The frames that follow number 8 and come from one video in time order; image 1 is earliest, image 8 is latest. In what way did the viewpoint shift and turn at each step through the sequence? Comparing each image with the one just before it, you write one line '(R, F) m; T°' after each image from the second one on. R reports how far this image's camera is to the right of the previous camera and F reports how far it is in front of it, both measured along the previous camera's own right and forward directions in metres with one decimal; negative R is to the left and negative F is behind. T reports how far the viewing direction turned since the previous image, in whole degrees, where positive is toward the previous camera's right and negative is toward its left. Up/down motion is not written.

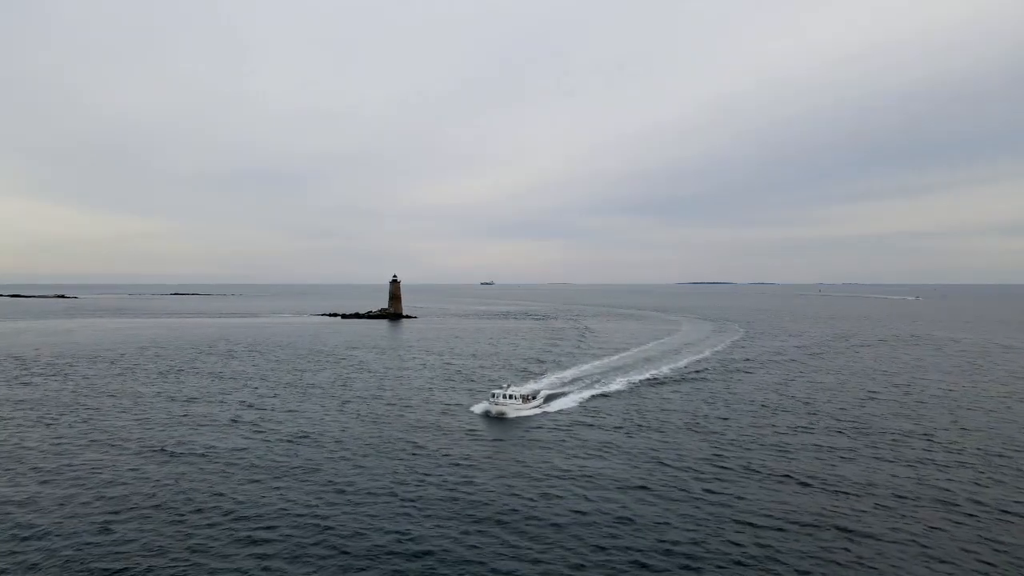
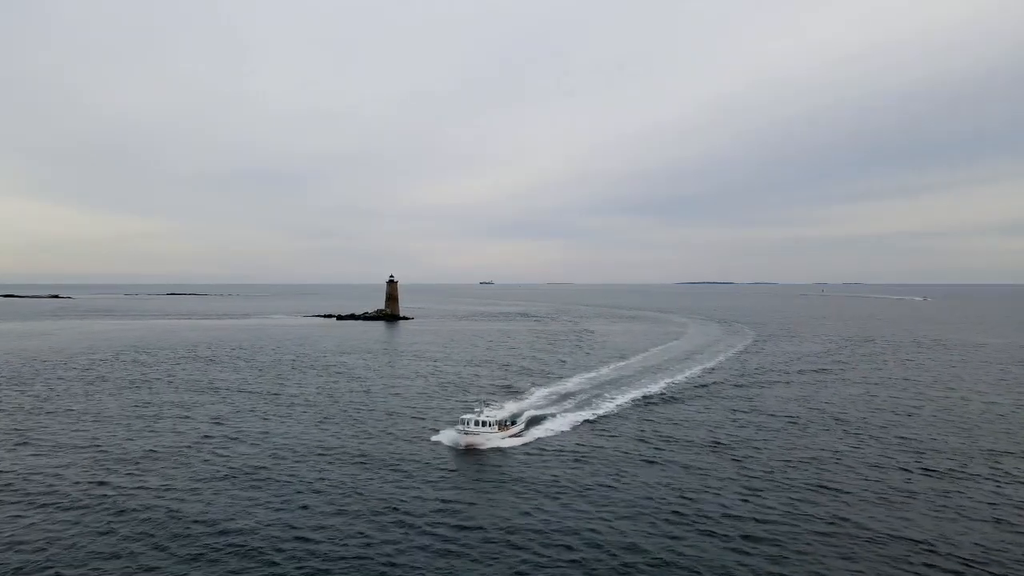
(0.0, +4.0) m; 0°
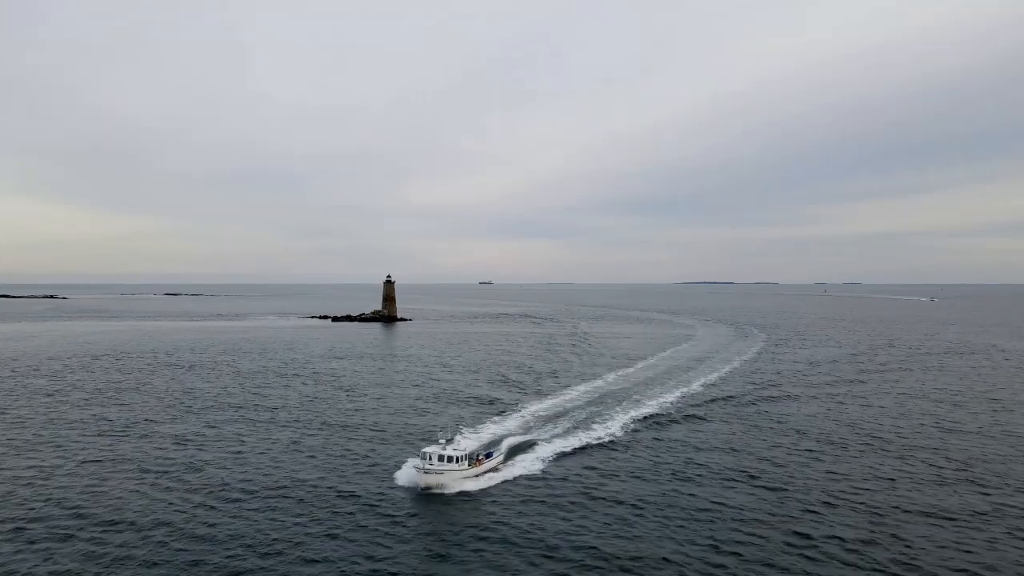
(-0.1, +3.8) m; 0°
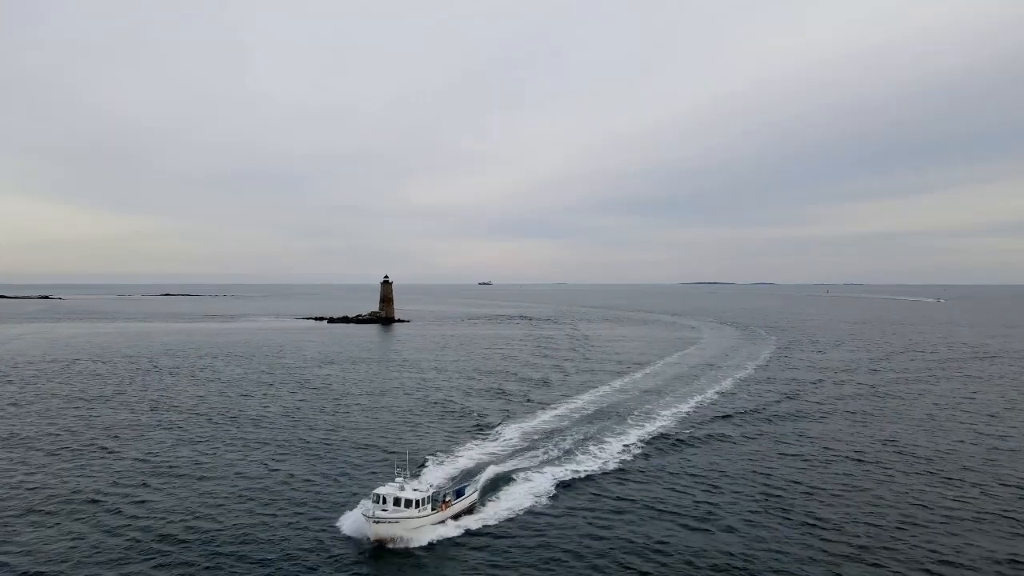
(-0.1, +3.2) m; 0°
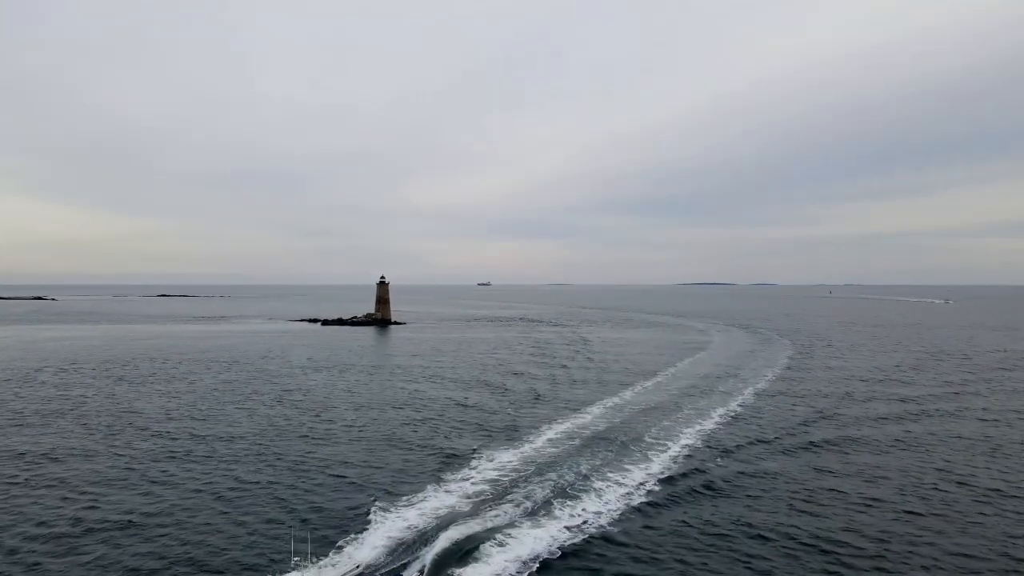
(0.0, +4.4) m; 0°
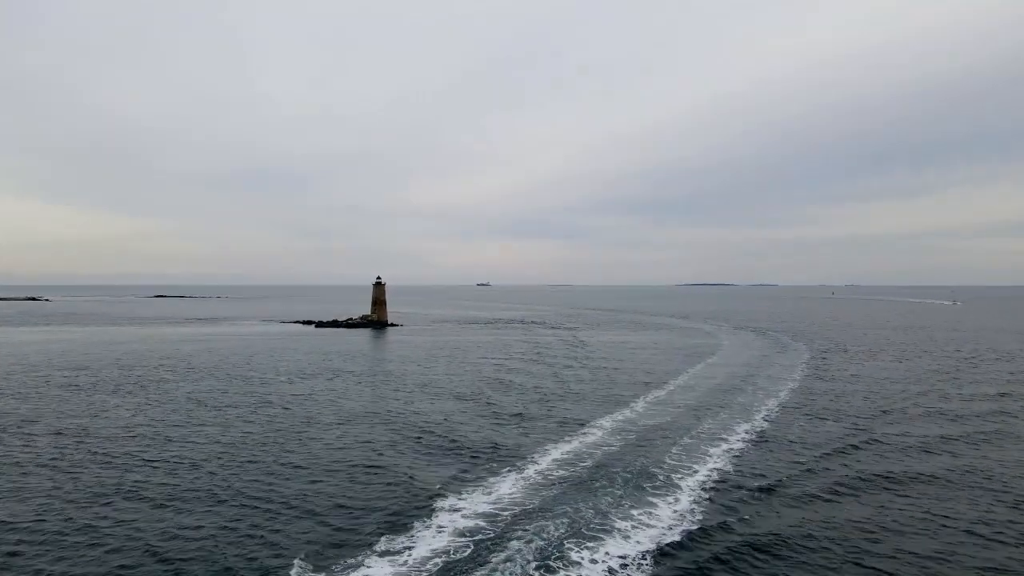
(0.0, +4.1) m; 0°
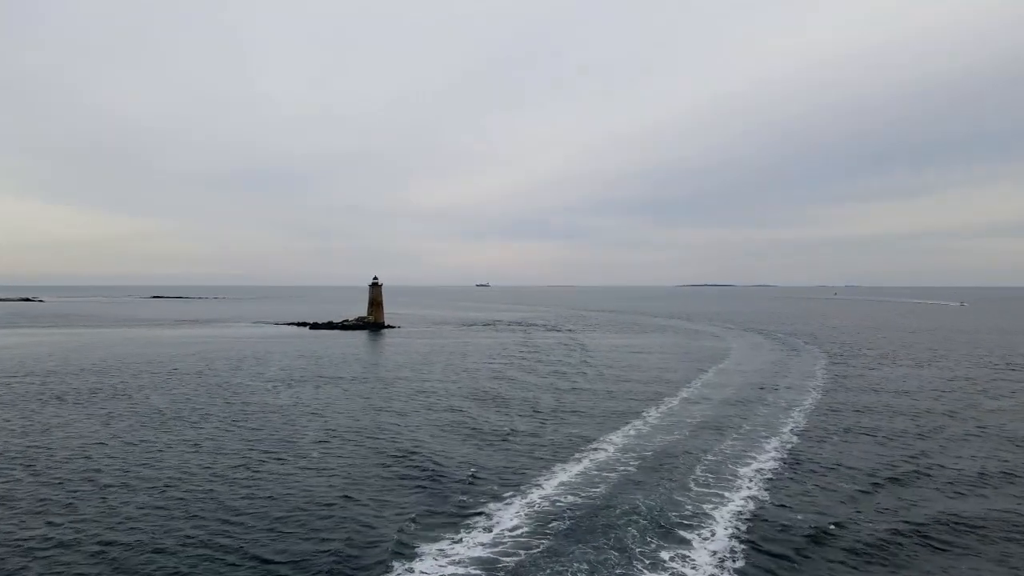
(-0.1, +3.6) m; 0°
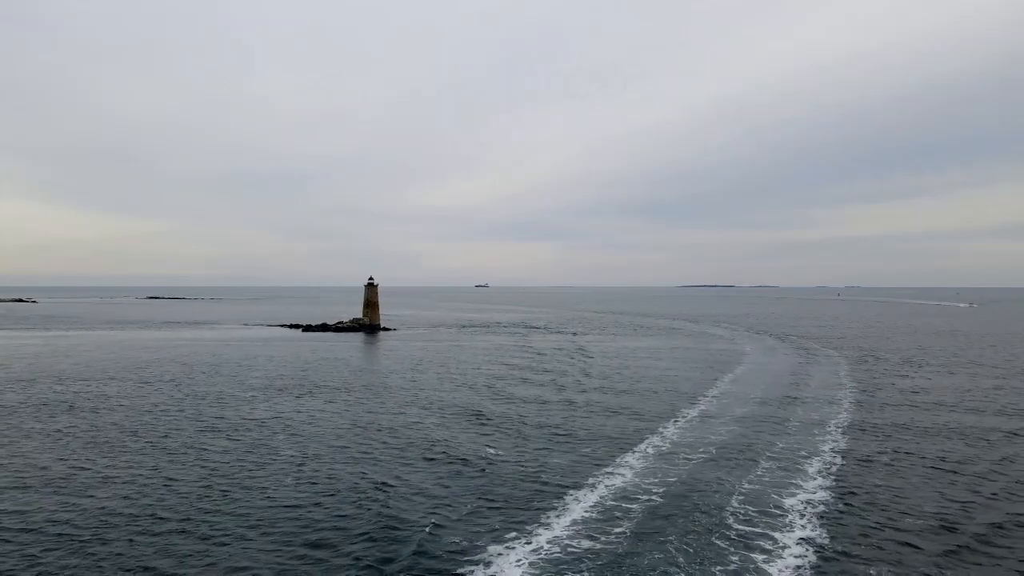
(-0.1, +4.5) m; 0°
